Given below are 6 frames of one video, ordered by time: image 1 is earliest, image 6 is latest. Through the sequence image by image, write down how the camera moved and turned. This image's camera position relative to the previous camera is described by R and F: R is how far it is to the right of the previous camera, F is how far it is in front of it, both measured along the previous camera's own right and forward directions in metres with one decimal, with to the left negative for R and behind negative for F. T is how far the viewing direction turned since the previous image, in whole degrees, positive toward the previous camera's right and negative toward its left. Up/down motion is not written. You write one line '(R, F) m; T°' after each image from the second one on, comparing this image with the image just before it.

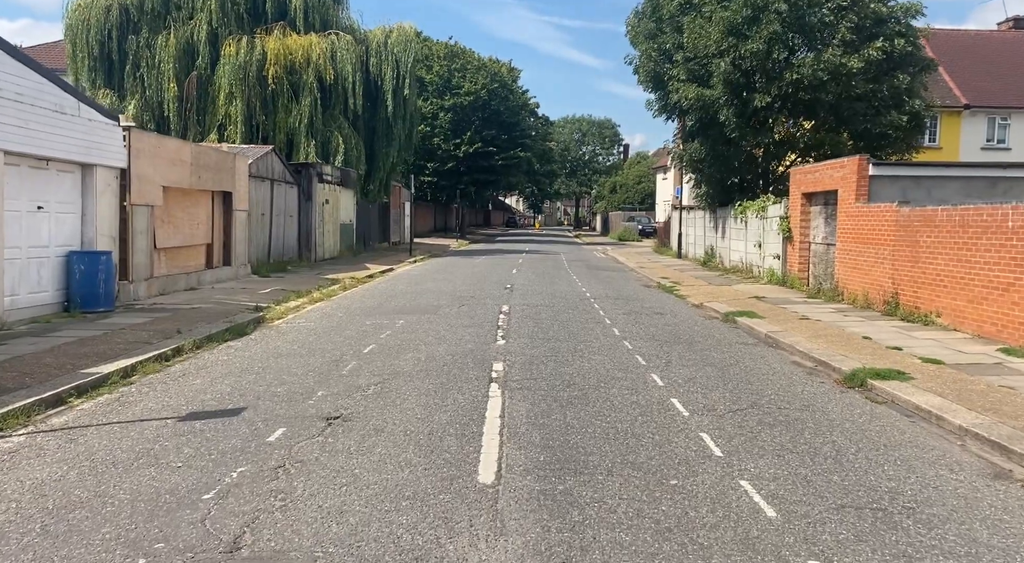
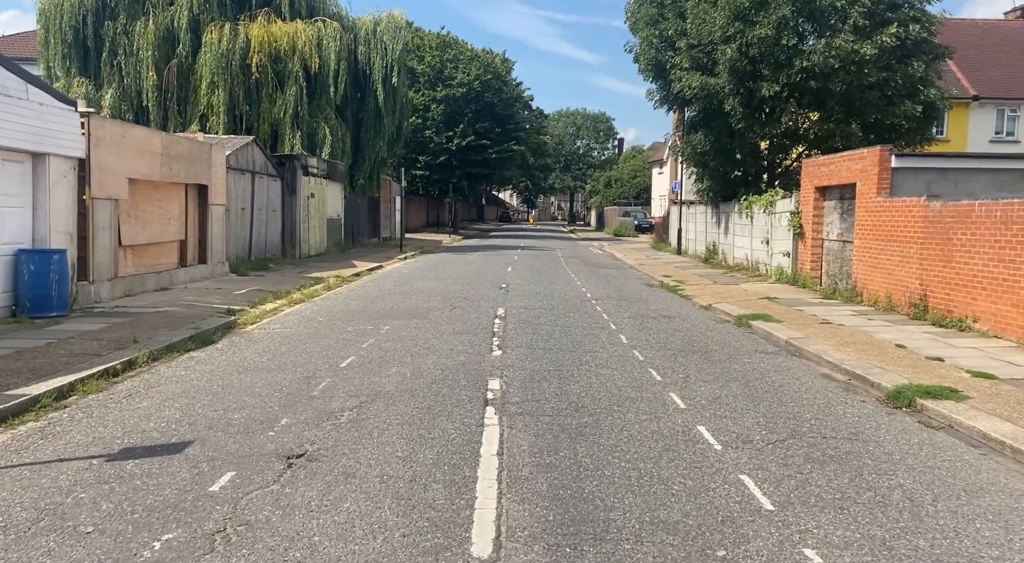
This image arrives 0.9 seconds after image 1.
(-0.1, +1.2) m; 0°
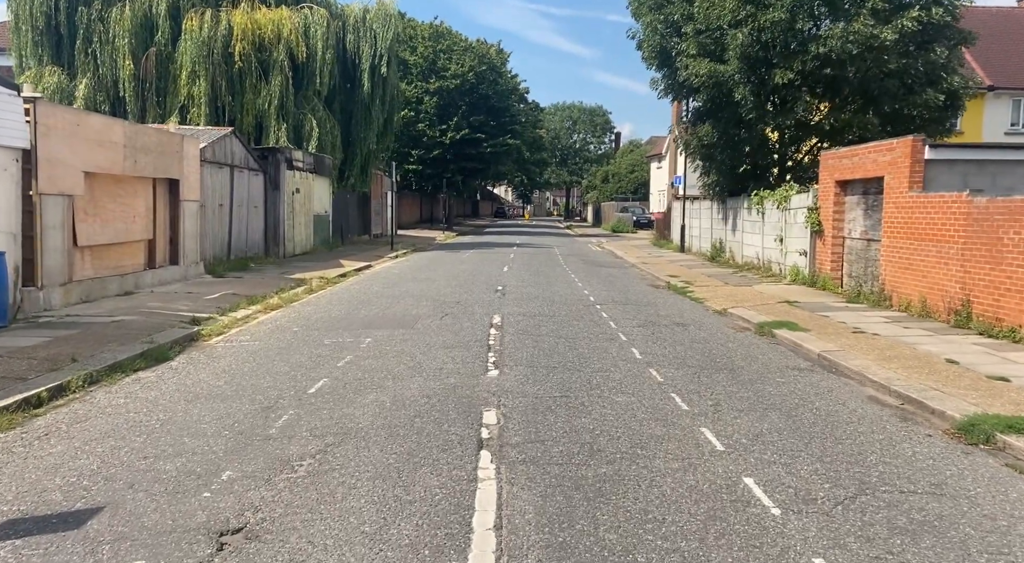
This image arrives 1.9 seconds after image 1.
(0.0, +1.4) m; 0°
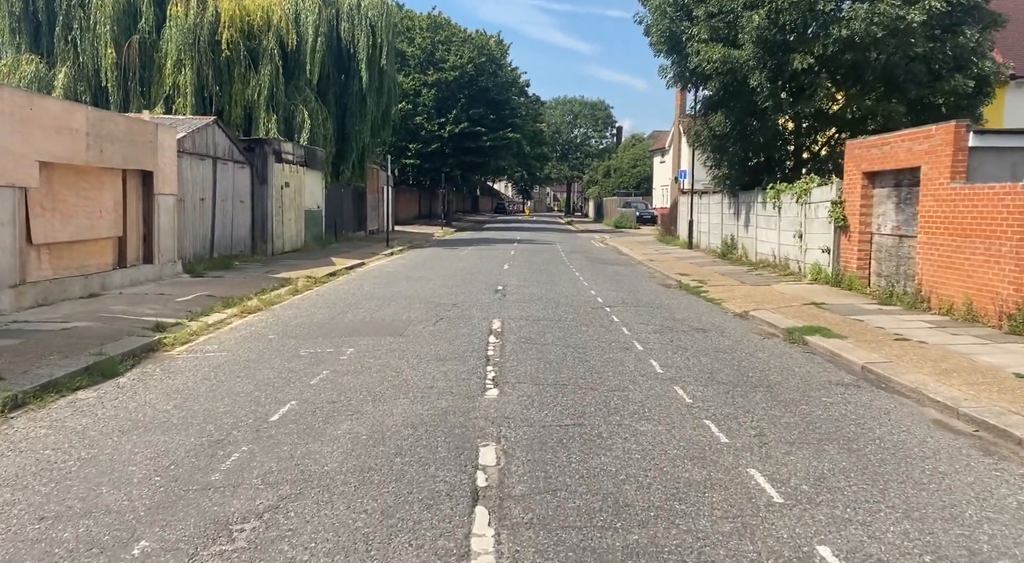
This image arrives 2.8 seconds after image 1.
(0.0, +1.3) m; 0°
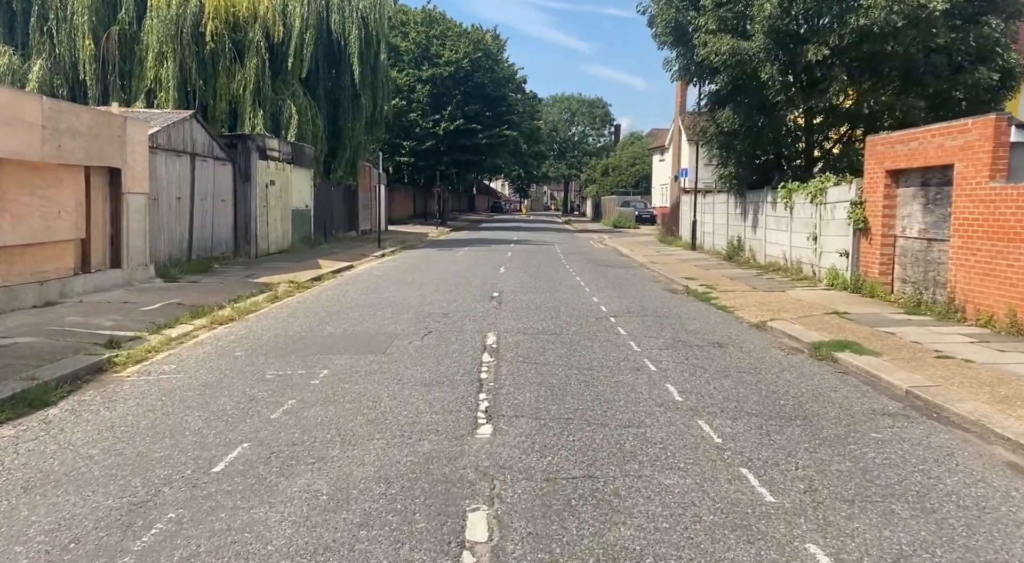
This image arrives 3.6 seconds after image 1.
(0.0, +1.2) m; 0°
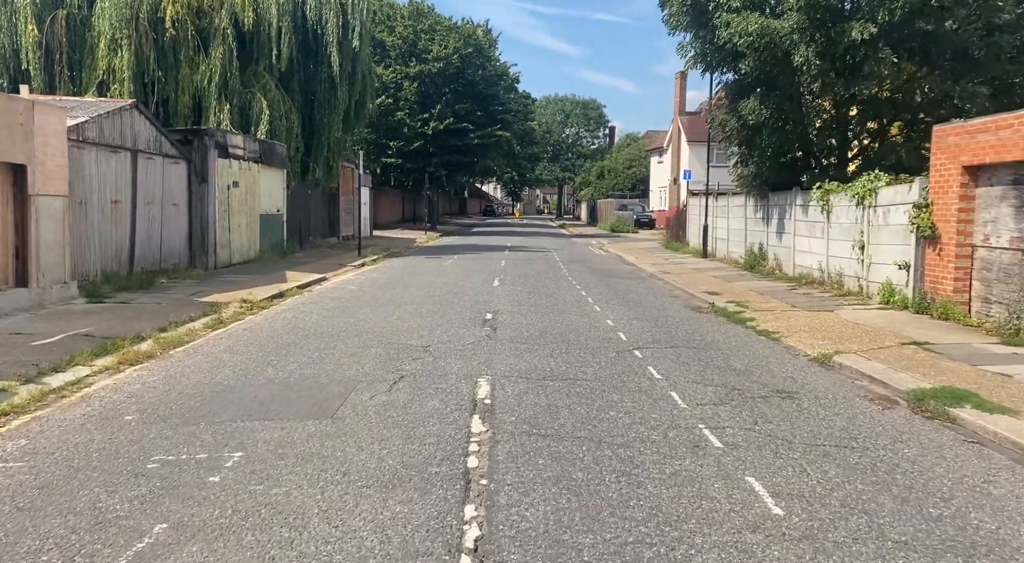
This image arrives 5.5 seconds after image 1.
(-0.1, +2.7) m; +1°
